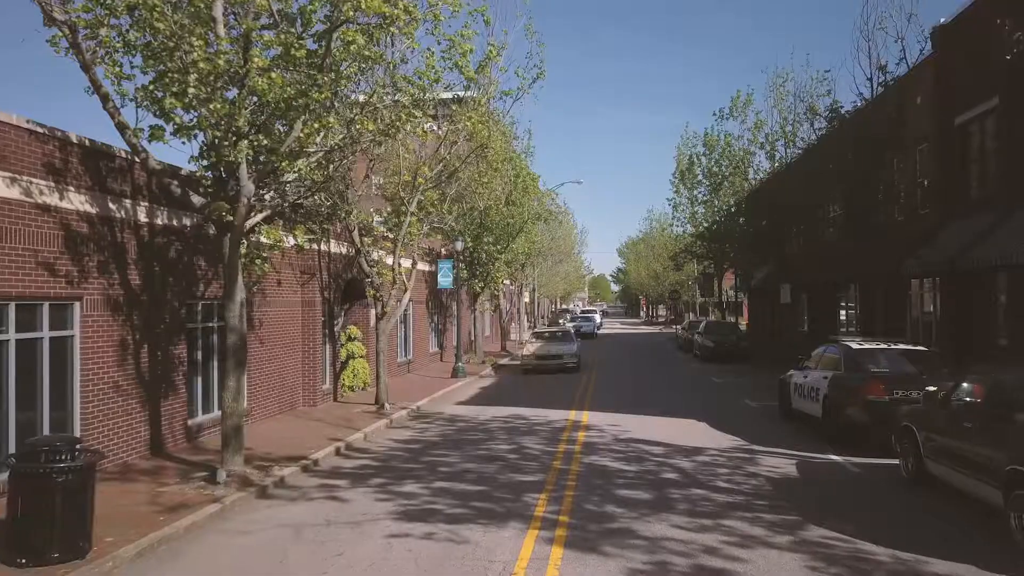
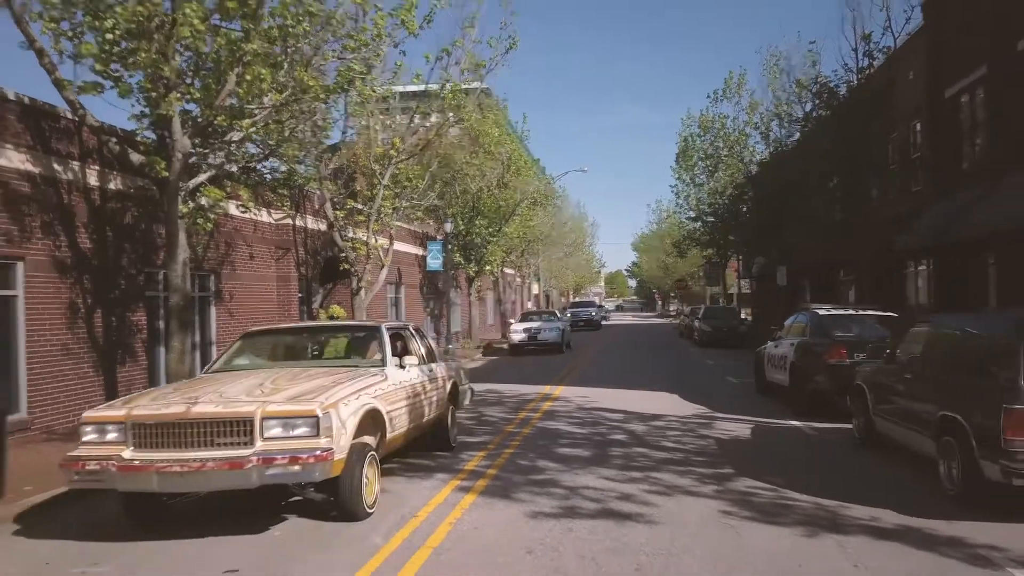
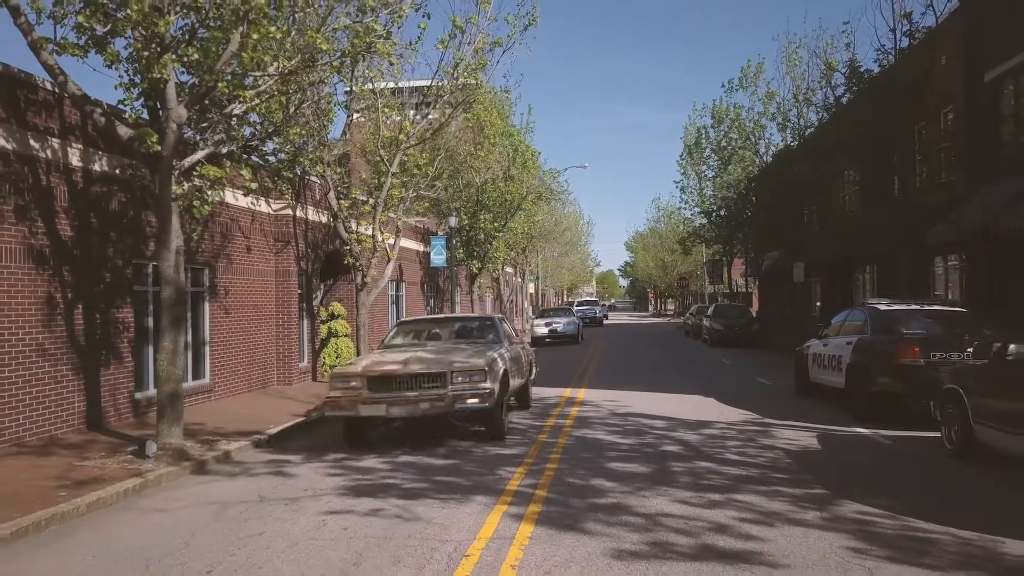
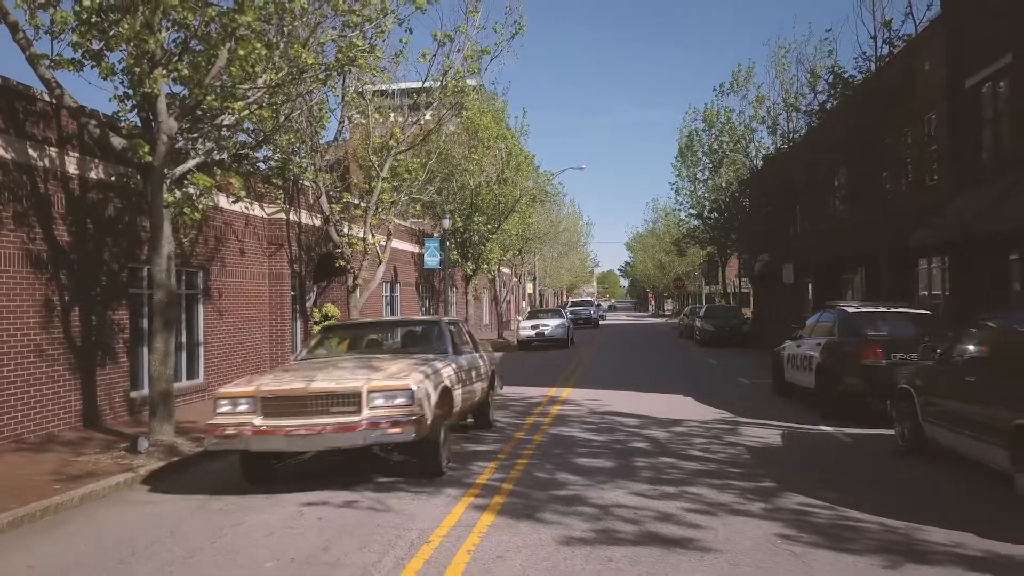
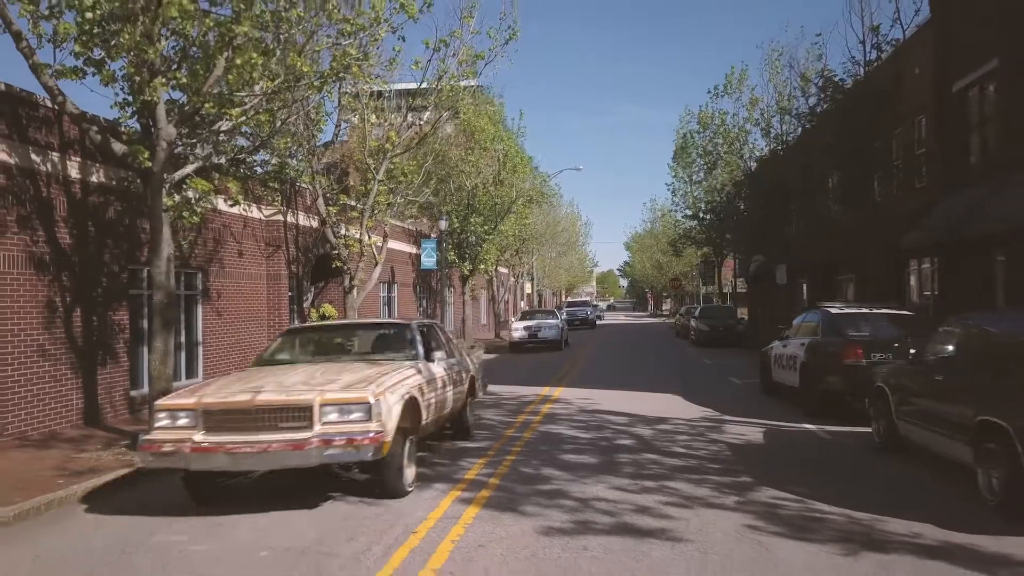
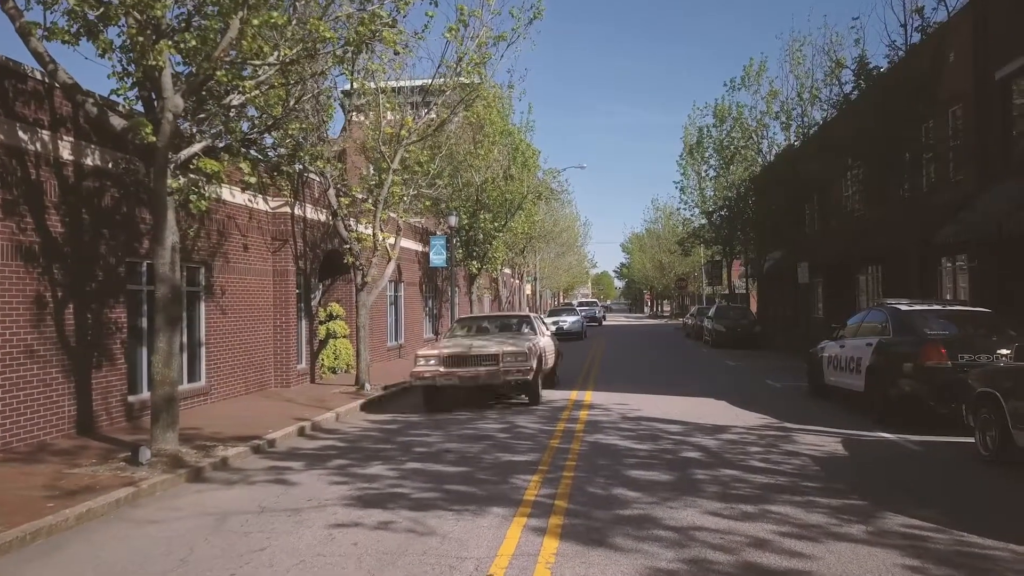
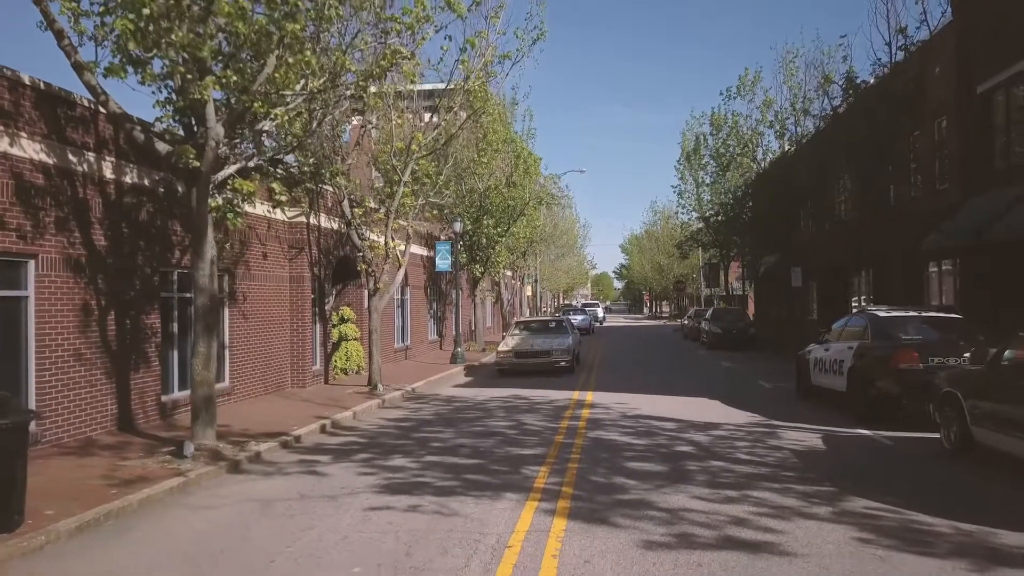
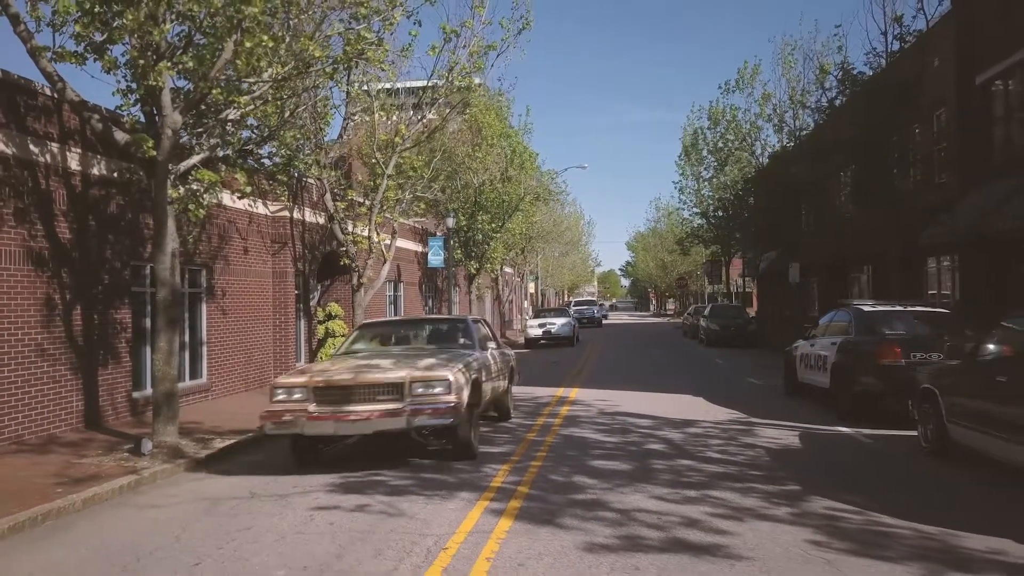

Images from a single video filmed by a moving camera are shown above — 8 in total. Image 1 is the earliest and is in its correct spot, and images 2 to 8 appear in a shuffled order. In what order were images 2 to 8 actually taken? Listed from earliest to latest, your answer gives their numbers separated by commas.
7, 6, 3, 8, 4, 5, 2
